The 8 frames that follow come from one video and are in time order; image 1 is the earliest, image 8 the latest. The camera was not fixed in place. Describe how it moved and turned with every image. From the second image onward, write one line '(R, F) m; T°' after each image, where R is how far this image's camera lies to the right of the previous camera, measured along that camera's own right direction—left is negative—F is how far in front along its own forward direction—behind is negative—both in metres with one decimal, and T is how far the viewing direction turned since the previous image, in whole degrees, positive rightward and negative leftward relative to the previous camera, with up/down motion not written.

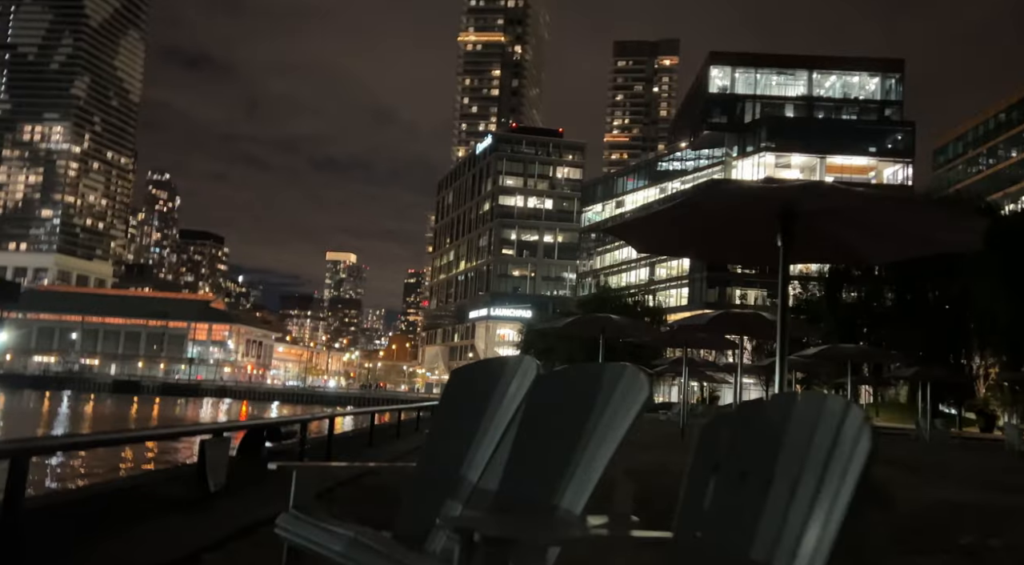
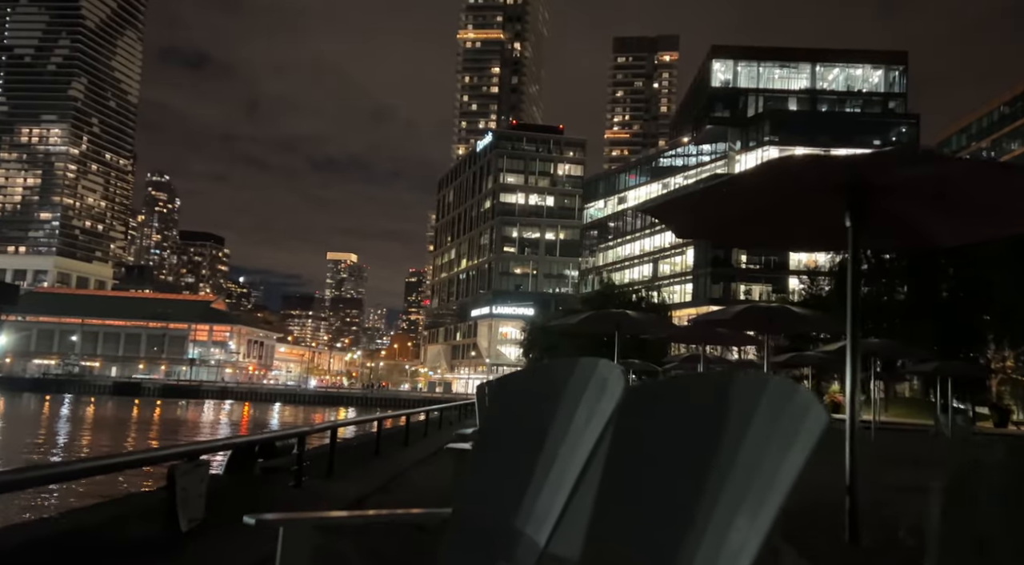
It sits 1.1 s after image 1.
(-0.1, +0.6) m; 0°
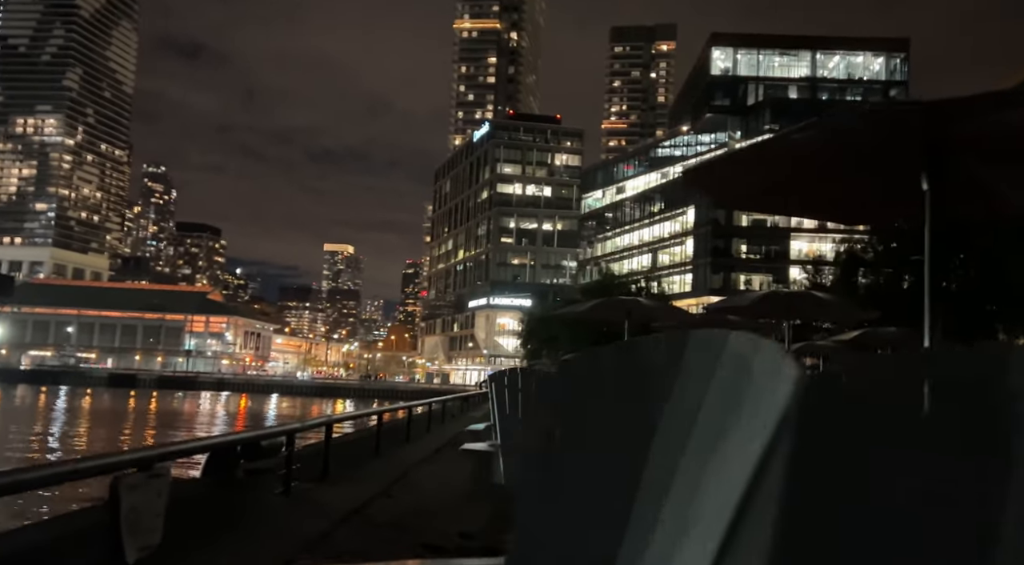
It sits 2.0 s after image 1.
(-0.1, +0.6) m; 0°
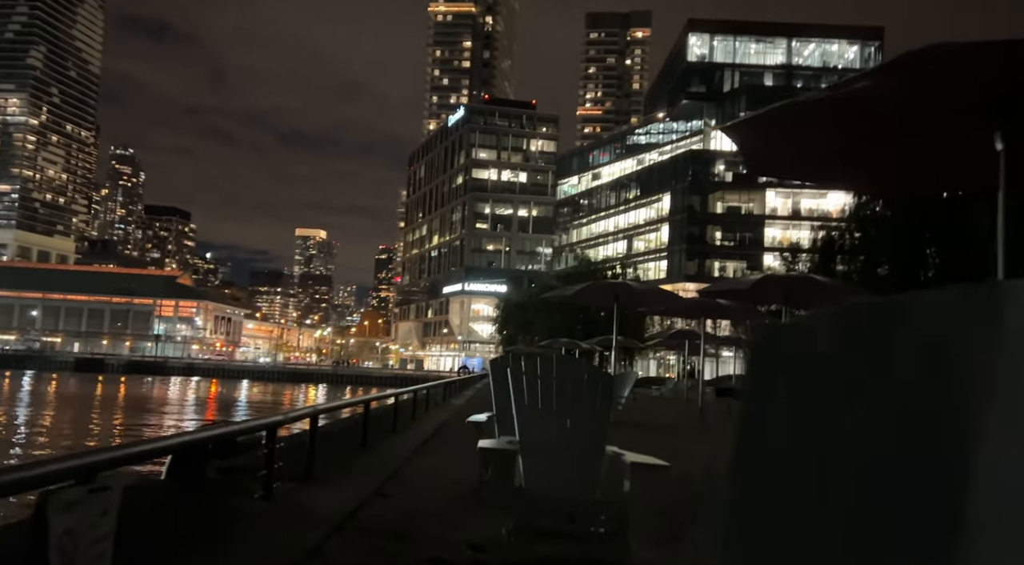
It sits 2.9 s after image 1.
(-0.2, +0.5) m; +2°
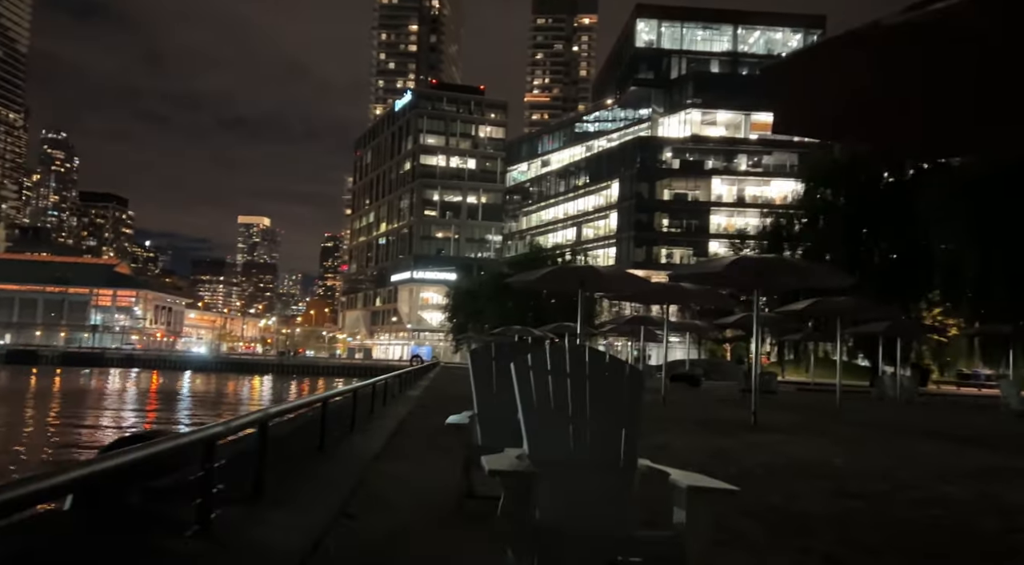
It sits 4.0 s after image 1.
(-0.2, +0.4) m; +4°
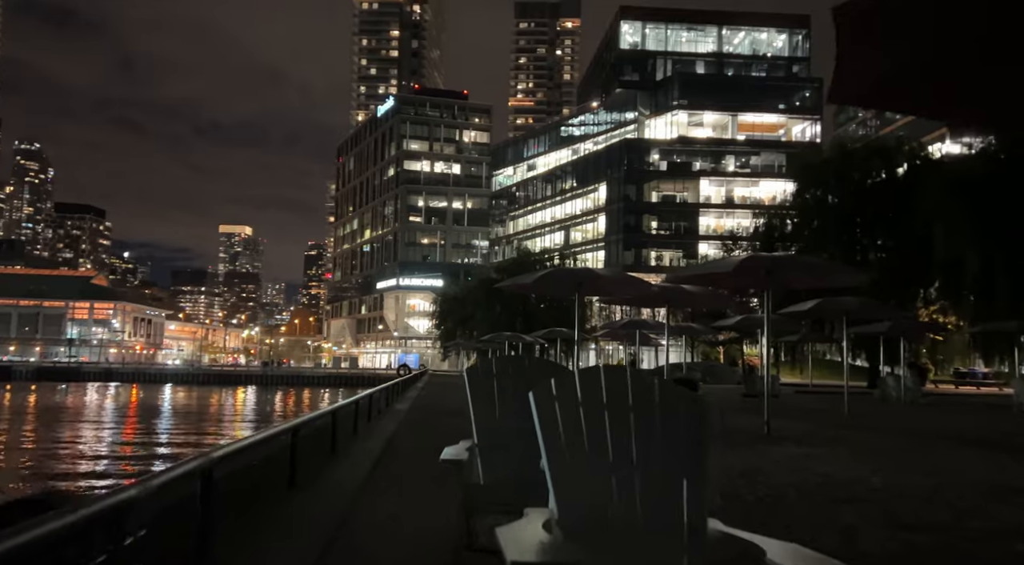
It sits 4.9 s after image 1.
(-0.3, +1.2) m; +1°
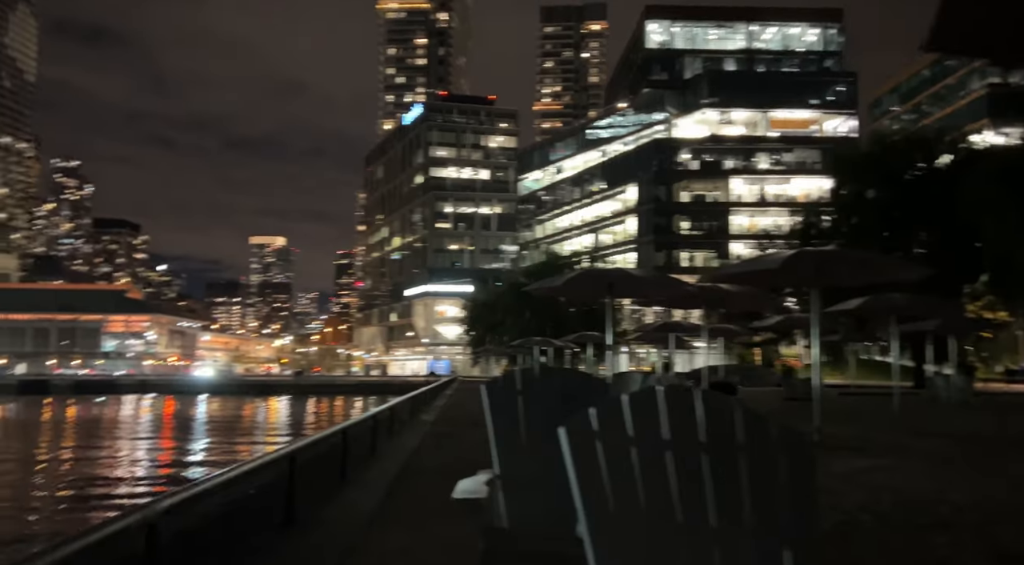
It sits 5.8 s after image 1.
(0.0, +0.7) m; -2°
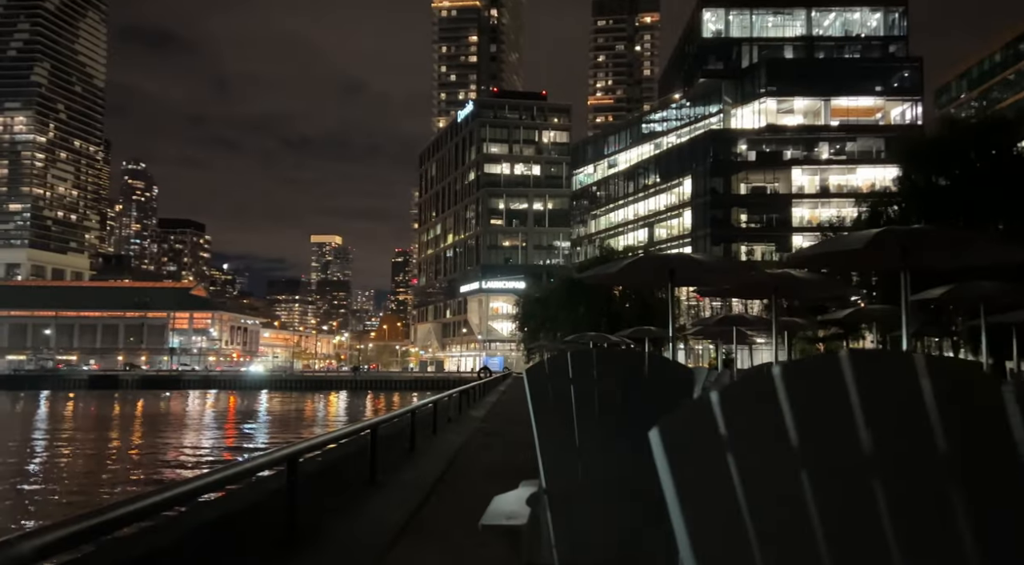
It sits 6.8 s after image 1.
(+0.1, +0.5) m; -4°
